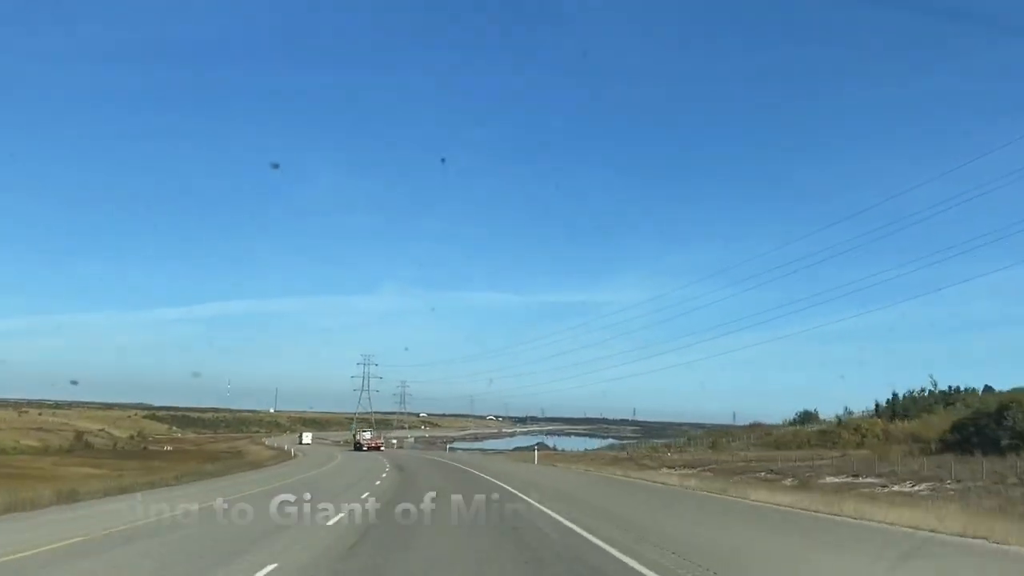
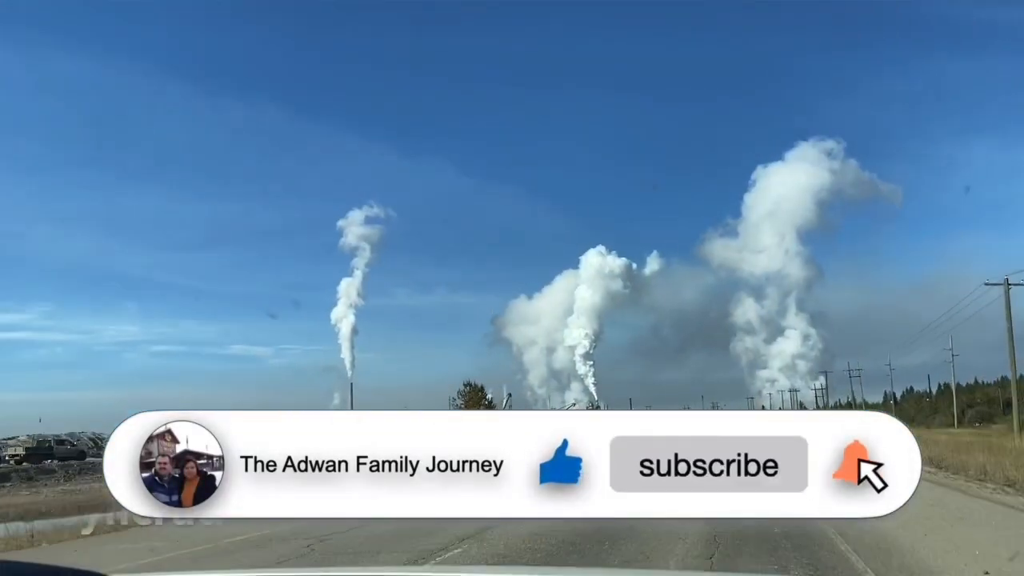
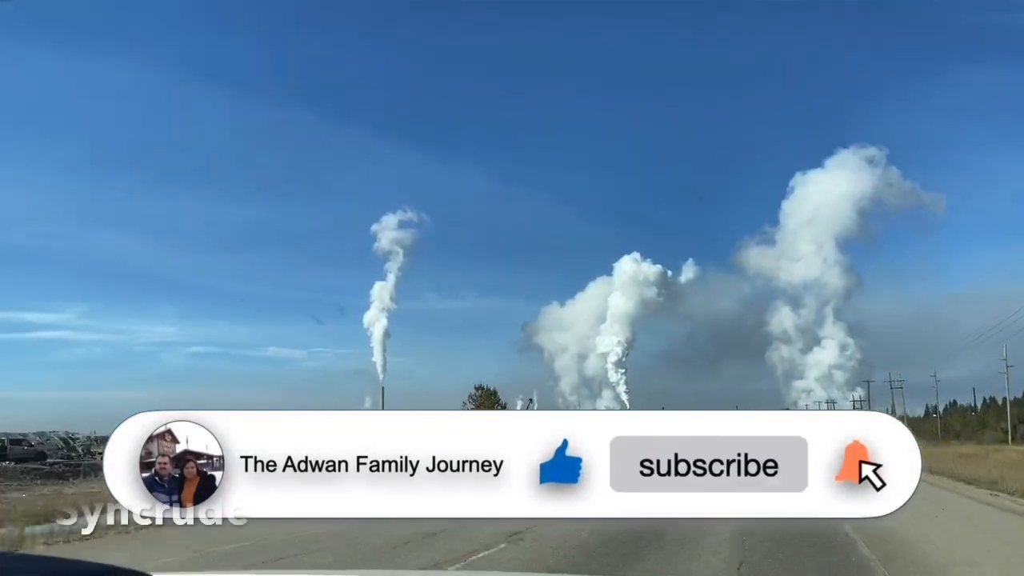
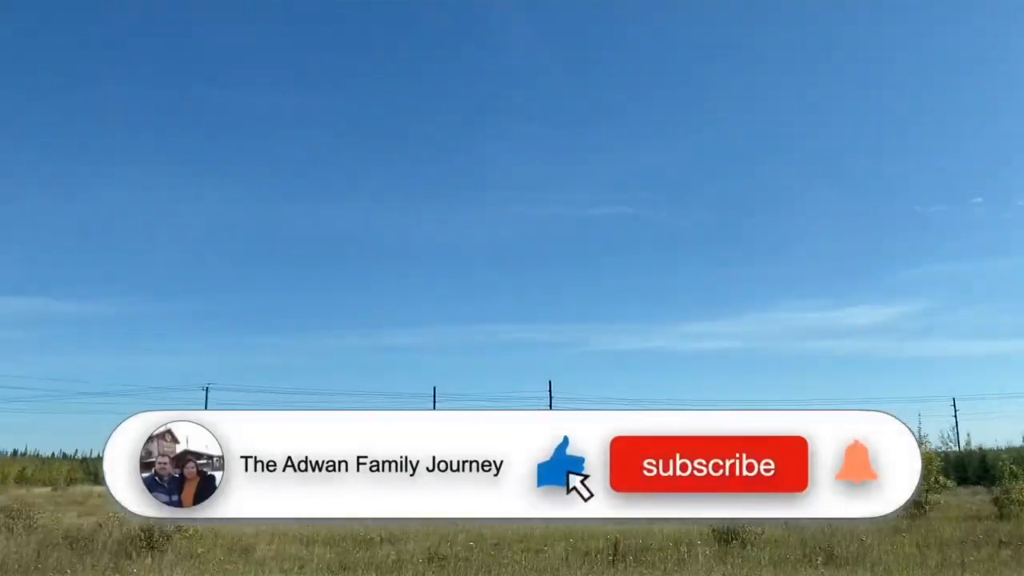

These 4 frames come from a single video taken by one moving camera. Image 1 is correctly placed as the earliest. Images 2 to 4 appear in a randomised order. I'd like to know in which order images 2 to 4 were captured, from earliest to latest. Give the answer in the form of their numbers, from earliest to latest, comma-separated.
4, 2, 3
